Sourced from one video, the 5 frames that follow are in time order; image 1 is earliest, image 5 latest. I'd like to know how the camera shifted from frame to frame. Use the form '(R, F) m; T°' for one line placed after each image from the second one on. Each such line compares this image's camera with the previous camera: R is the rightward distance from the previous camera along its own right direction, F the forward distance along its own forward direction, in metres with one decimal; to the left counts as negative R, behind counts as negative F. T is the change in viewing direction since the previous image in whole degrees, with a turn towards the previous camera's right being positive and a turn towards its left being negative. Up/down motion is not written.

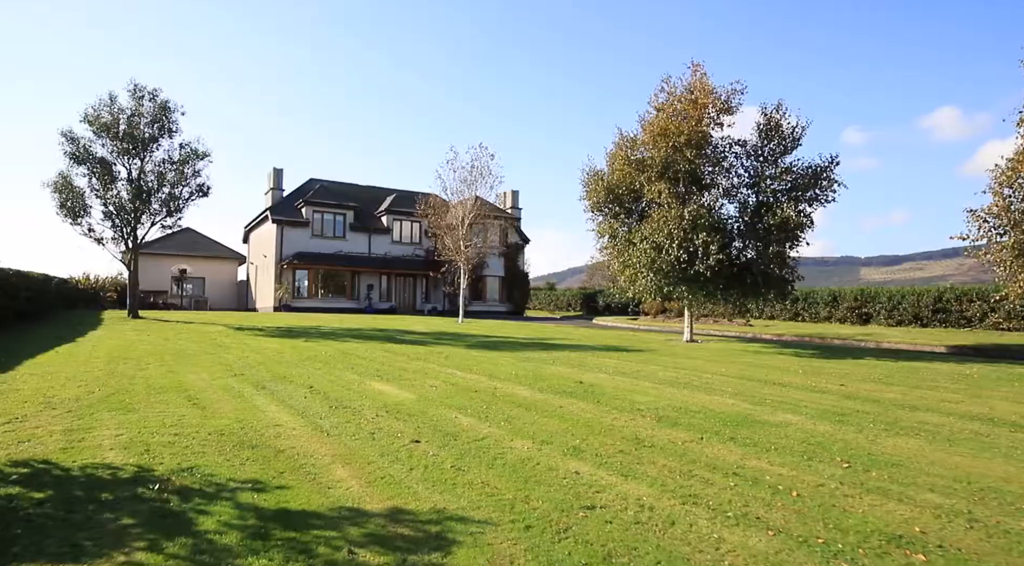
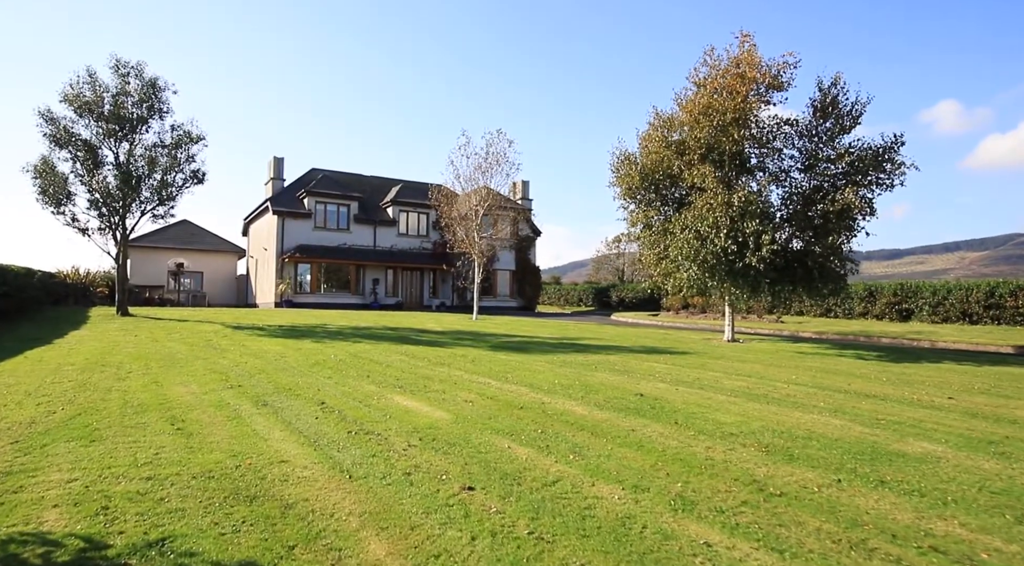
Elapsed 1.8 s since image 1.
(-0.7, +1.9) m; 0°
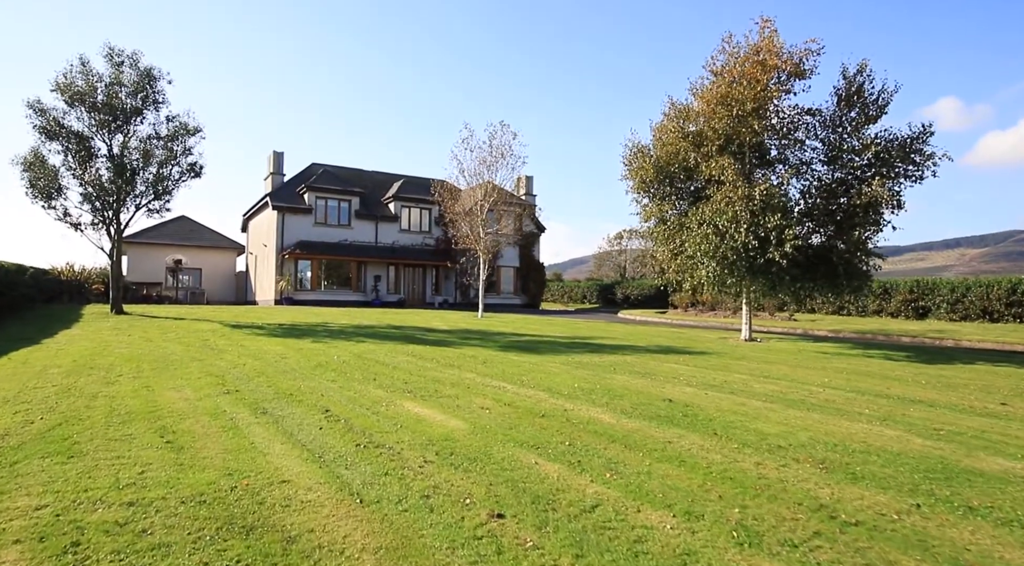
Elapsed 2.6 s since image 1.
(-0.3, +0.7) m; 0°
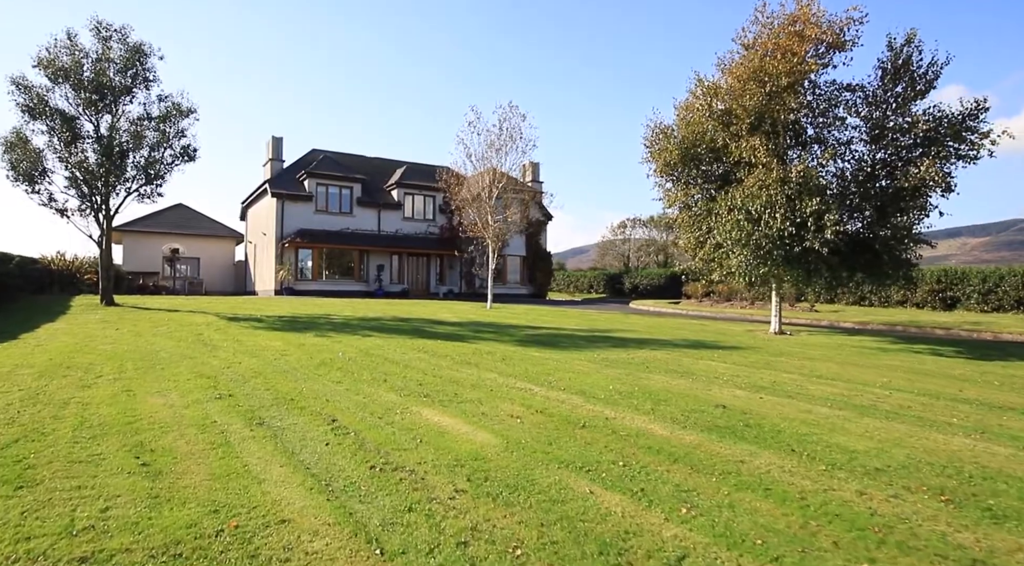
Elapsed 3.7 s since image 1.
(-0.4, +1.2) m; 0°
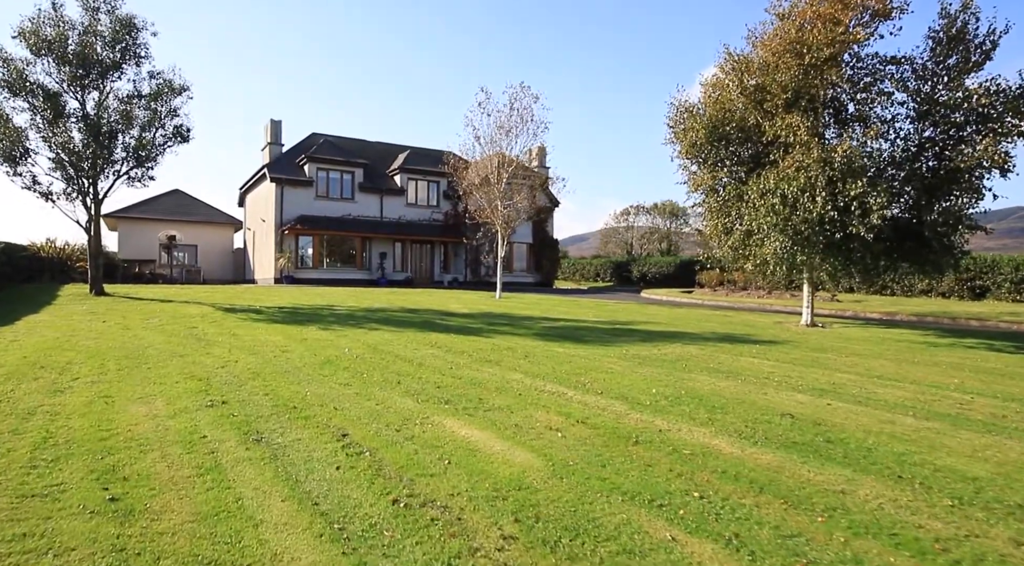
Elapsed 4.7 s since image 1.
(-0.4, +1.1) m; 0°
